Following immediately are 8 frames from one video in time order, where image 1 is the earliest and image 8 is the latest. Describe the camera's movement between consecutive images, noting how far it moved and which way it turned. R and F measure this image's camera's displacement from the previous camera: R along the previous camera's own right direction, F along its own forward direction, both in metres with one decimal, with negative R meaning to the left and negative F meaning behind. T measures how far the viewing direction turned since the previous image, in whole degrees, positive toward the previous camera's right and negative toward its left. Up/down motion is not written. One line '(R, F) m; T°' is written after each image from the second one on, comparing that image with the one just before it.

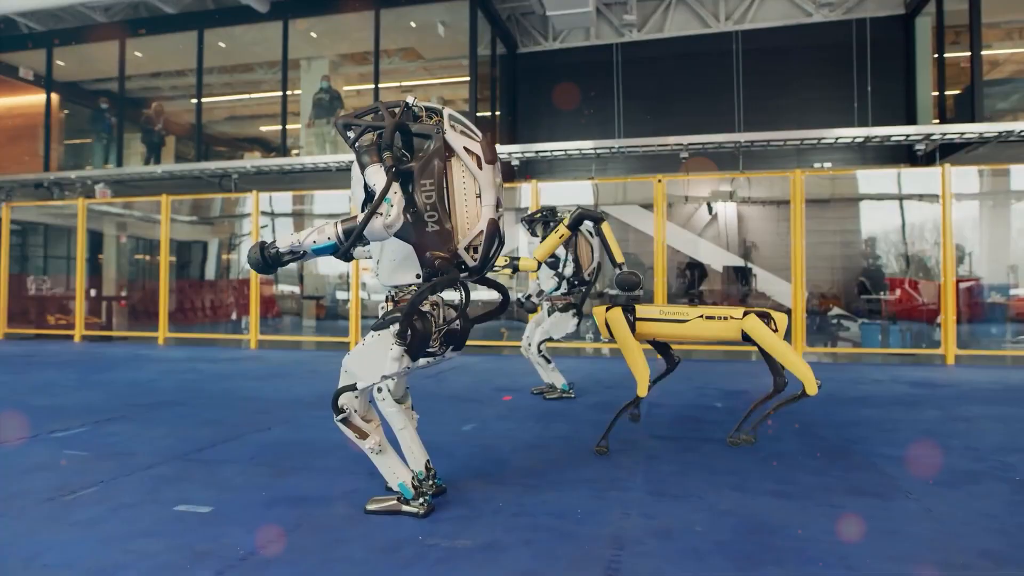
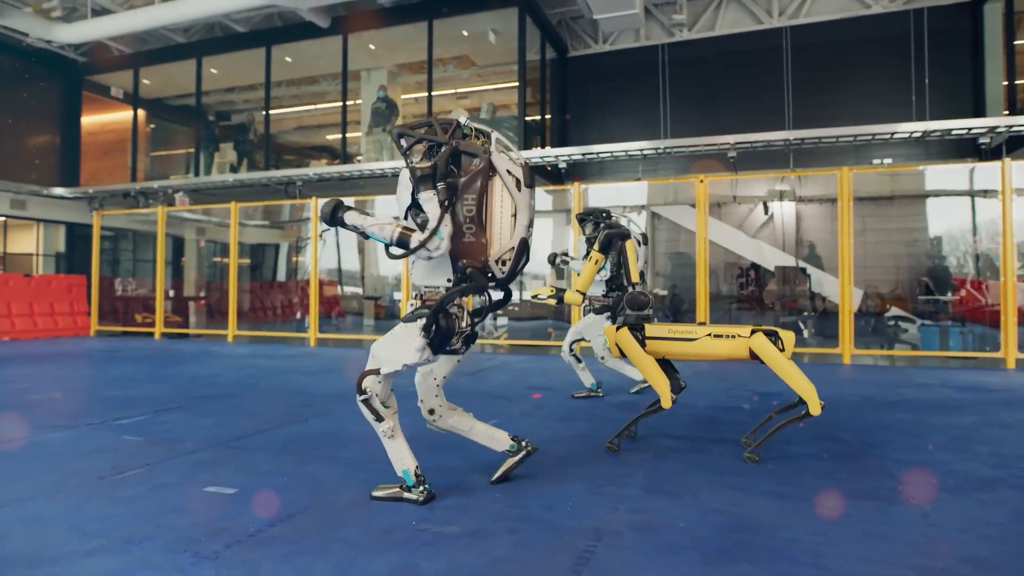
(+0.4, -0.2) m; -6°
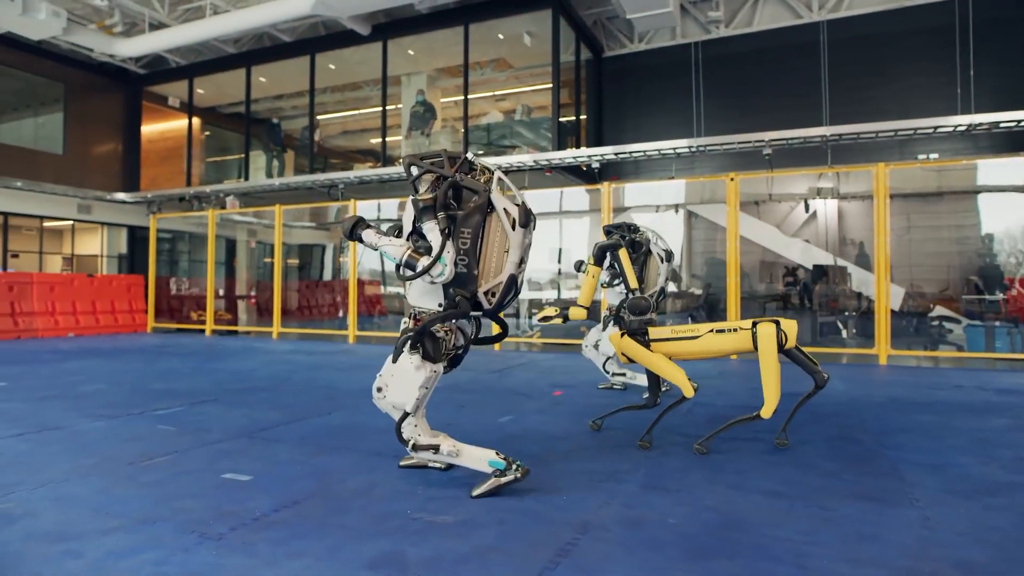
(+0.3, -0.1) m; -5°
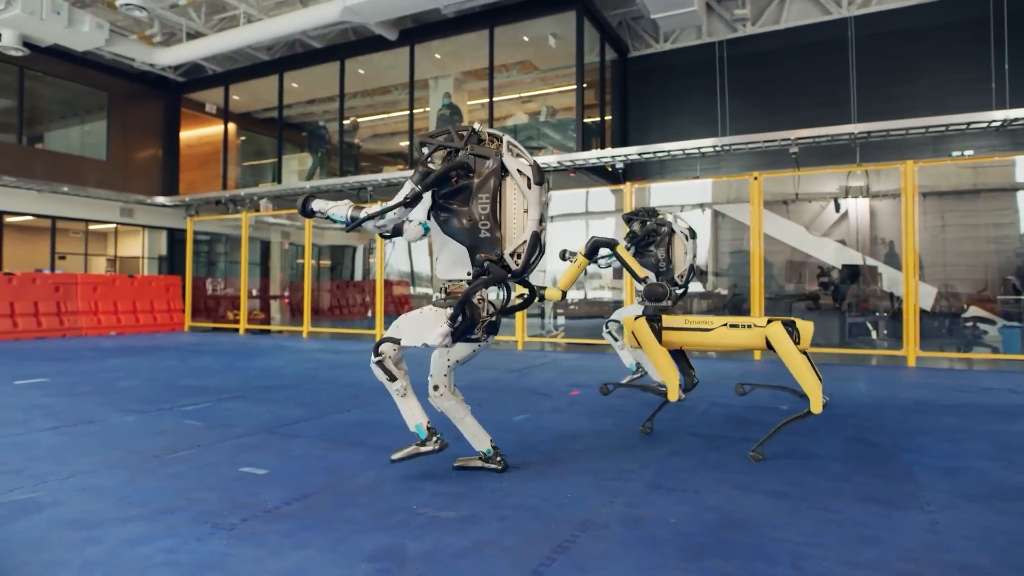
(+0.2, -0.1) m; -3°
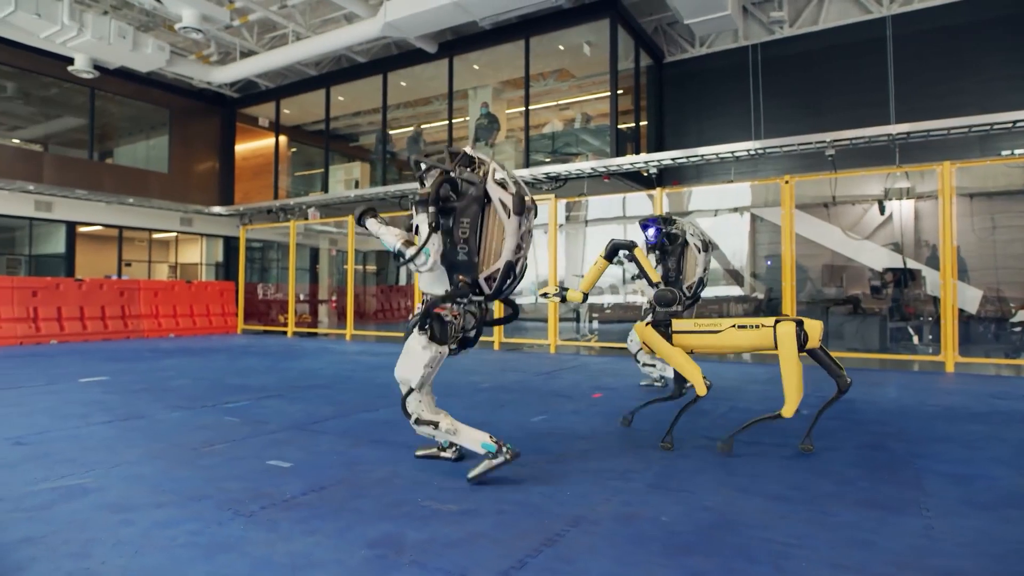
(+0.3, -0.2) m; -5°
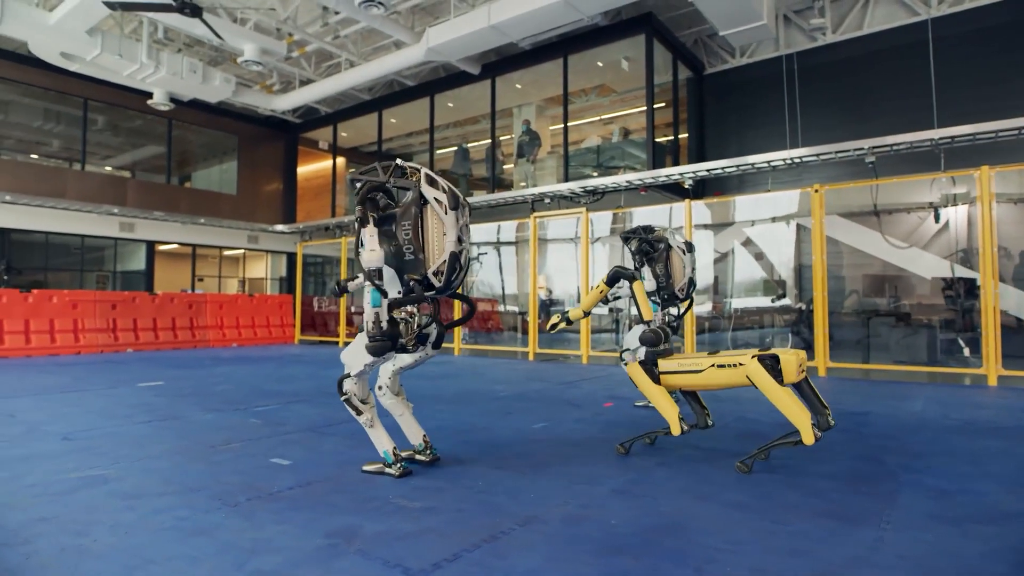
(+0.7, -0.2) m; -7°
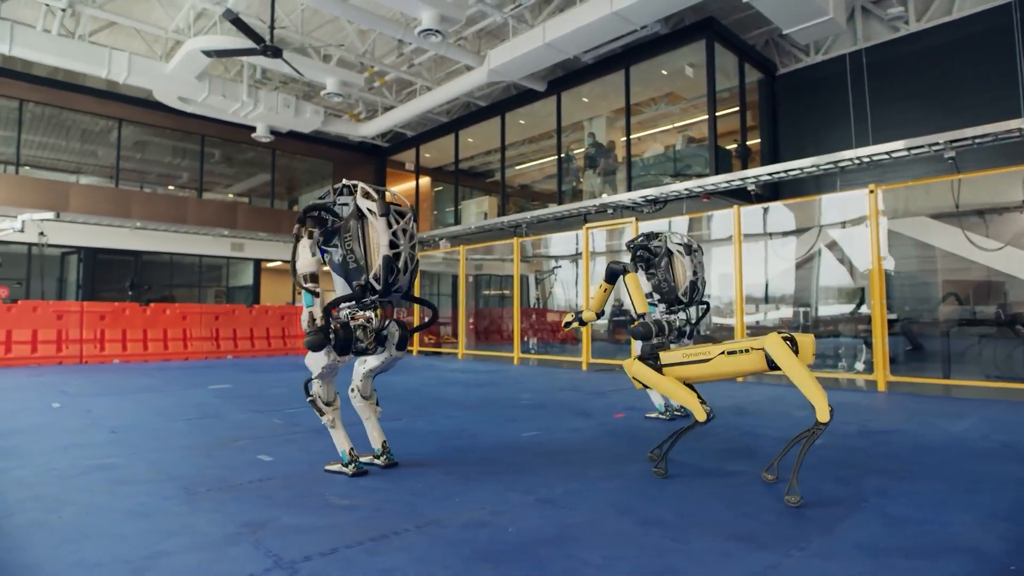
(+1.3, 0.0) m; -12°
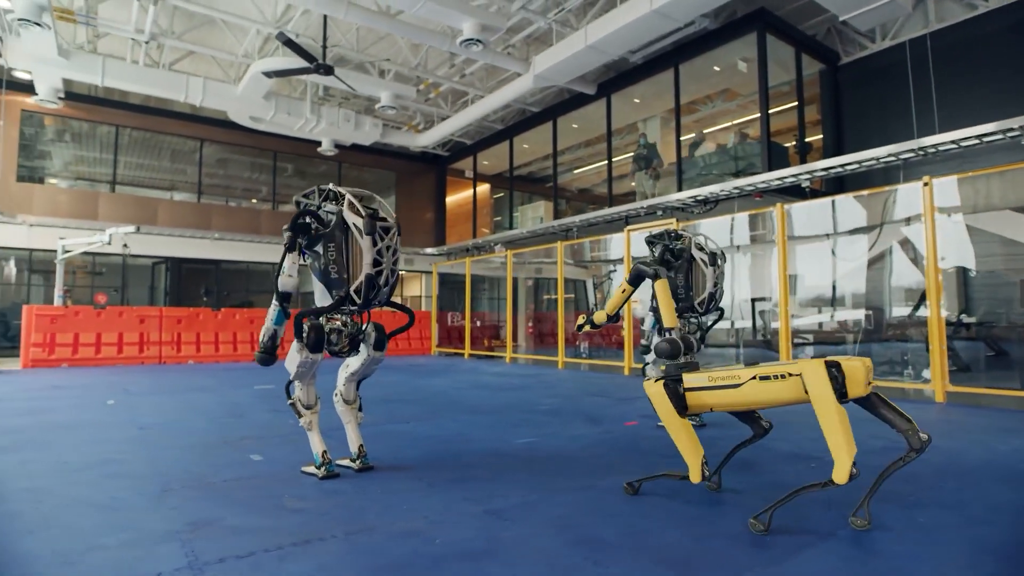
(+1.0, +0.1) m; -9°
